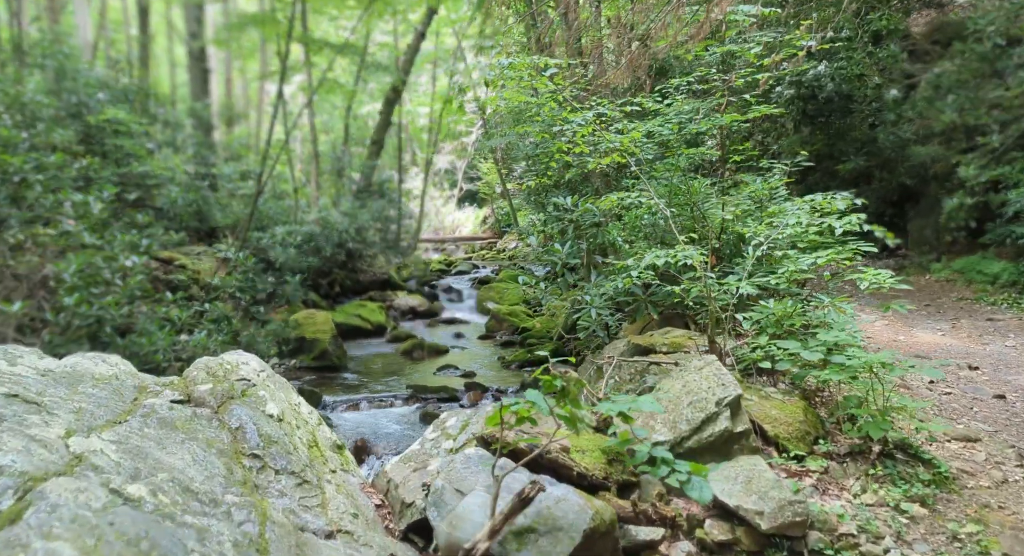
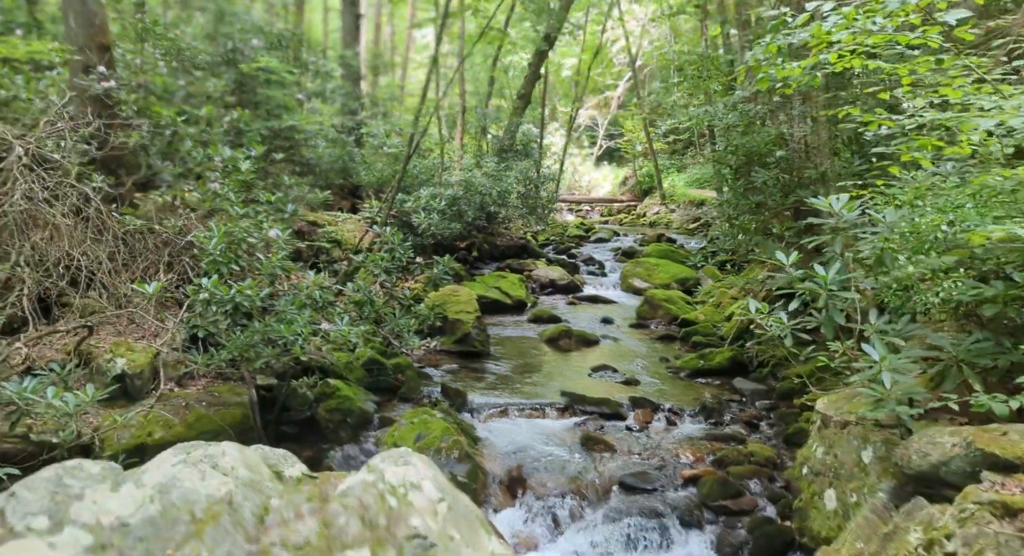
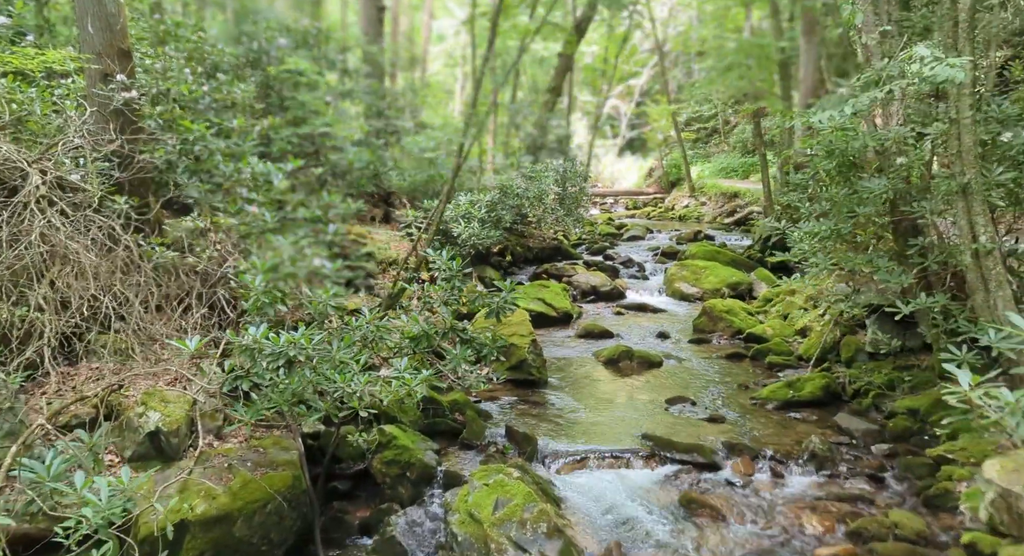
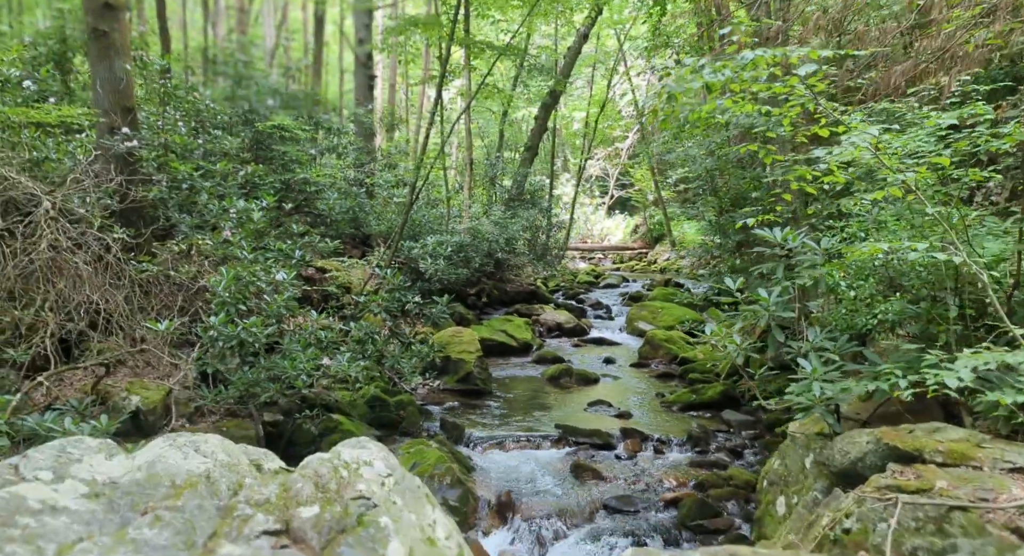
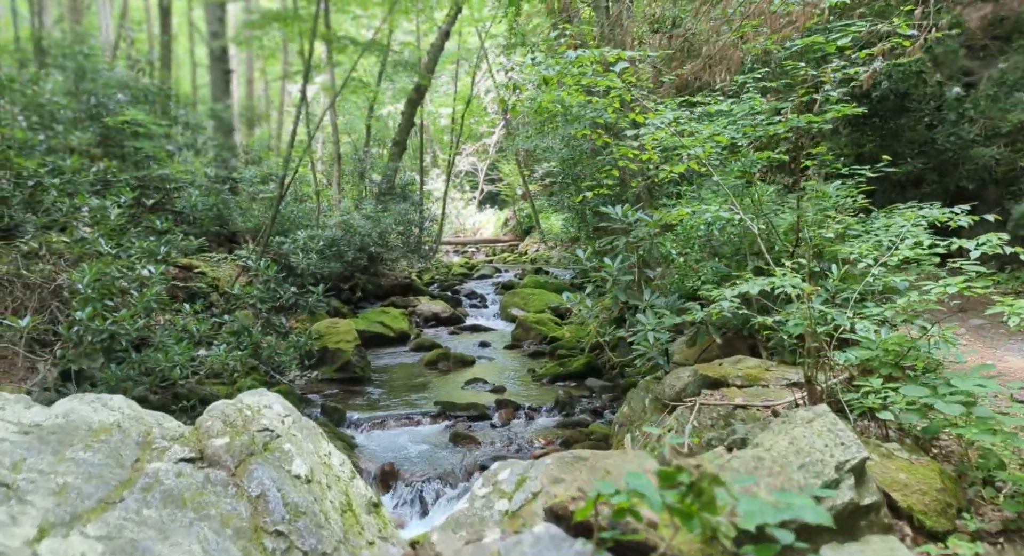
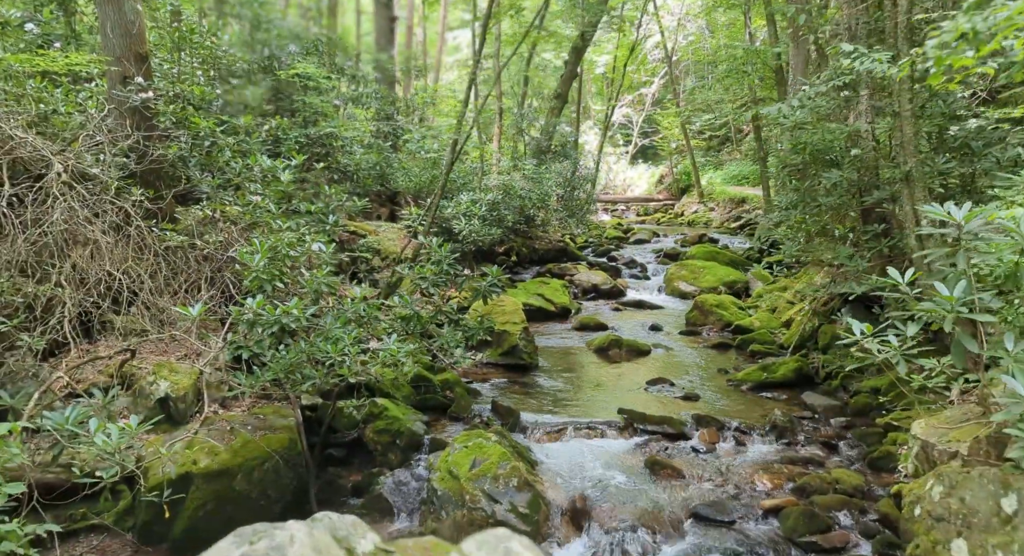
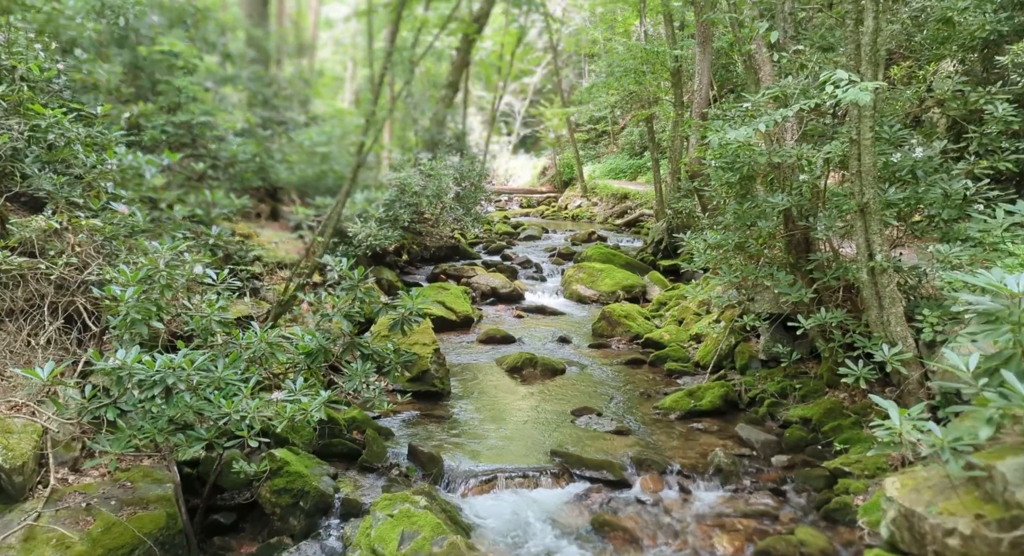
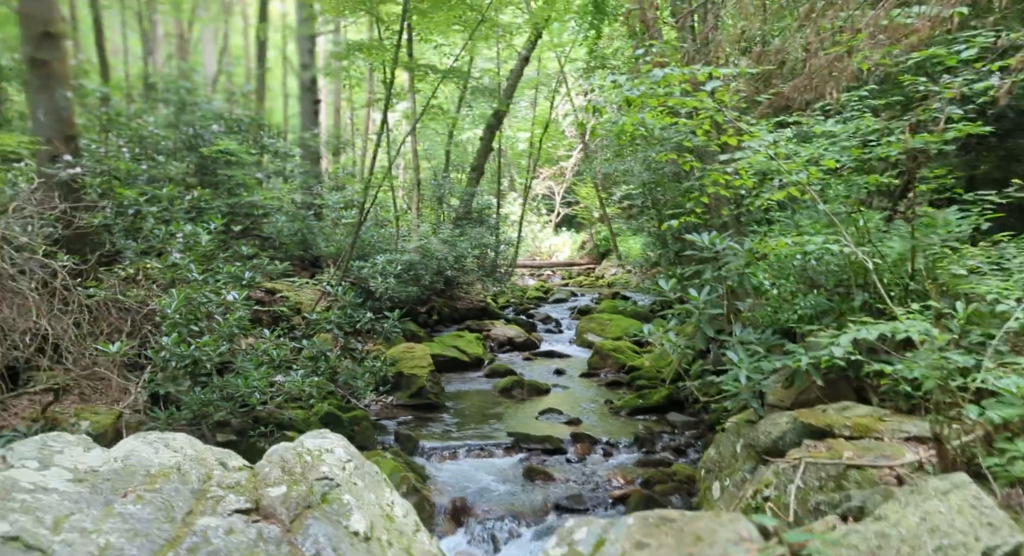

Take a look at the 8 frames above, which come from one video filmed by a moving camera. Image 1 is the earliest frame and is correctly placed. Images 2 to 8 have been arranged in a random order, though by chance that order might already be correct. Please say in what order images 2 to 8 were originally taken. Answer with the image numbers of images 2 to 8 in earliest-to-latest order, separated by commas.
5, 8, 4, 2, 6, 3, 7
